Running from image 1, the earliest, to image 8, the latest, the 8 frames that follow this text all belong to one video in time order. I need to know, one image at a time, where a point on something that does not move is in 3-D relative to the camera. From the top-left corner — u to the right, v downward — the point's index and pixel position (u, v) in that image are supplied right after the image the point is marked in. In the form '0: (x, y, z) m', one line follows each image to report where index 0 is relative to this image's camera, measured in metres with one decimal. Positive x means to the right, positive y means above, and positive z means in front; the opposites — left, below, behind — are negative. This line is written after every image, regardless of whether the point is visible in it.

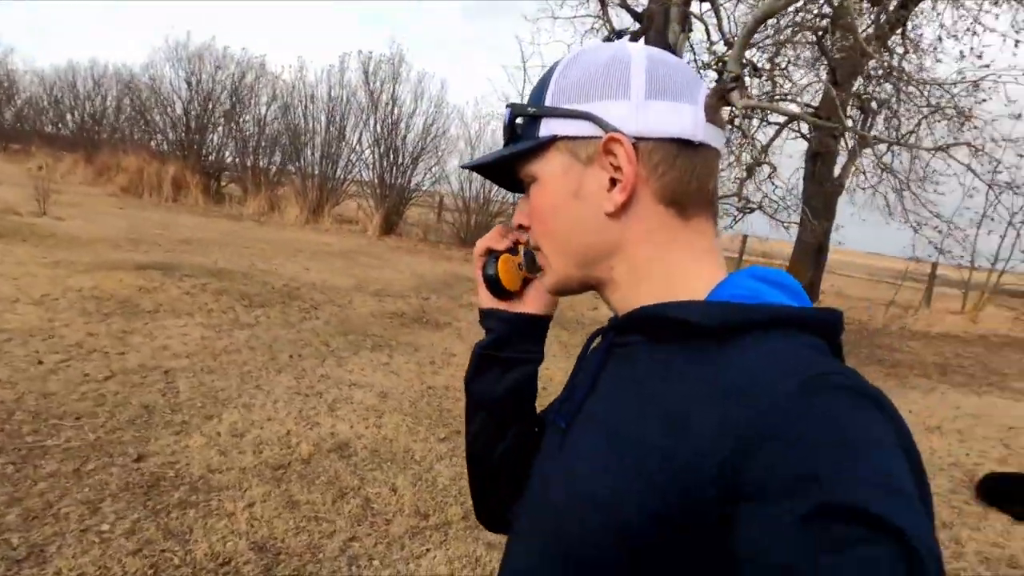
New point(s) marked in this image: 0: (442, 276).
0: (-2.0, +0.4, +15.4) m
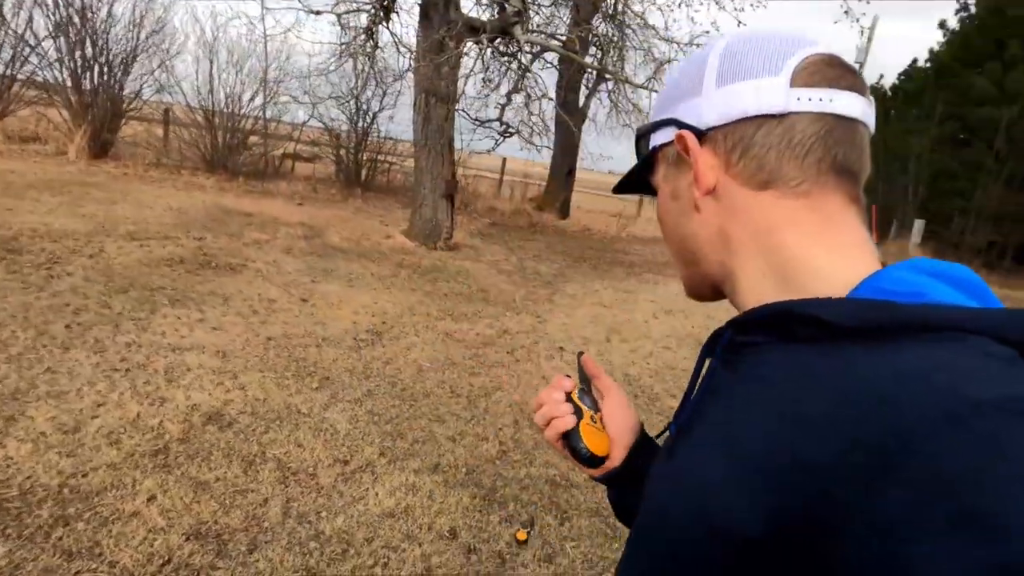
0: (-7.7, +2.0, +13.3) m
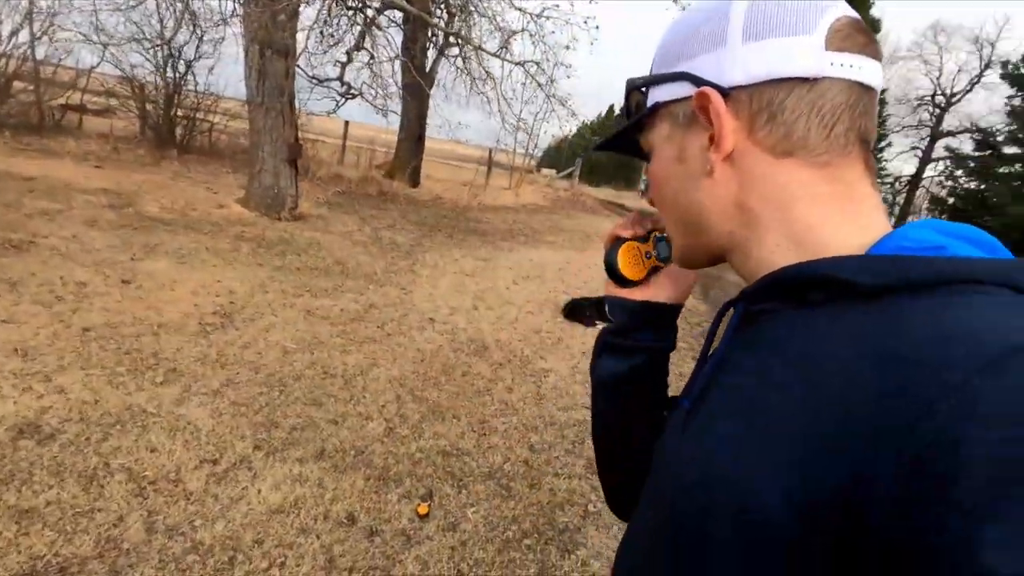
0: (-10.8, +2.3, +10.4) m
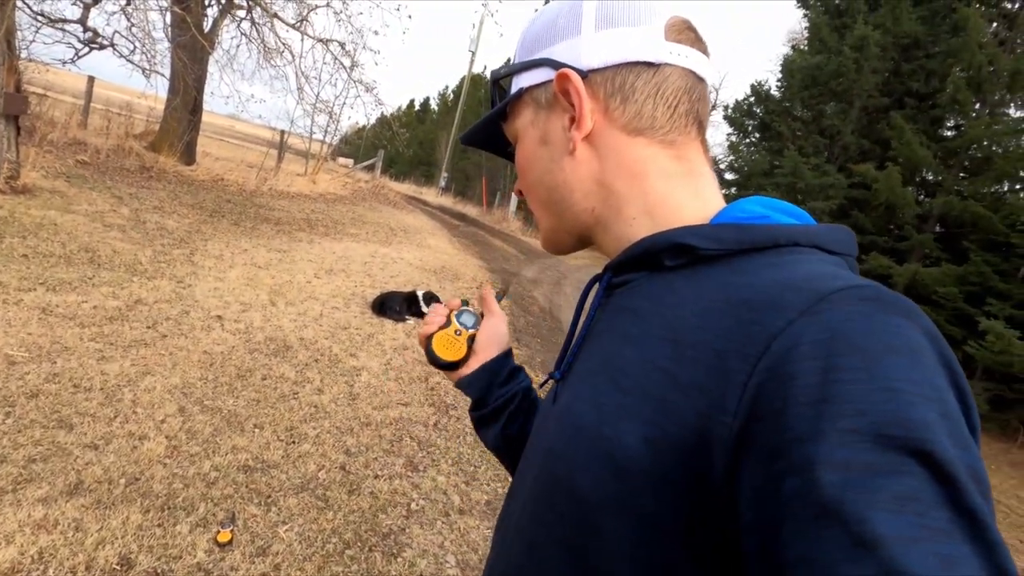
0: (-13.6, +2.4, +5.7) m
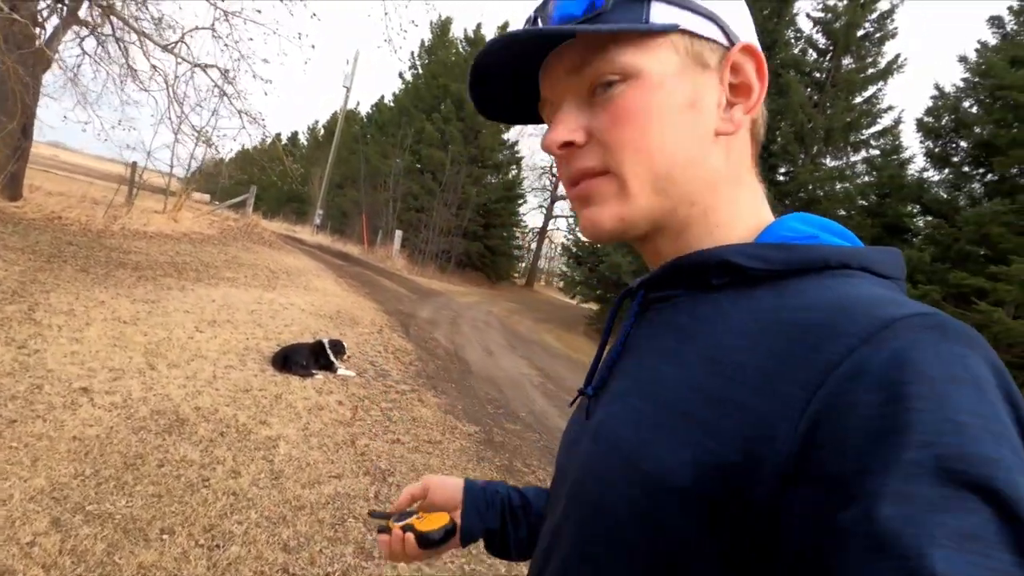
0: (-13.9, +1.5, +2.3) m
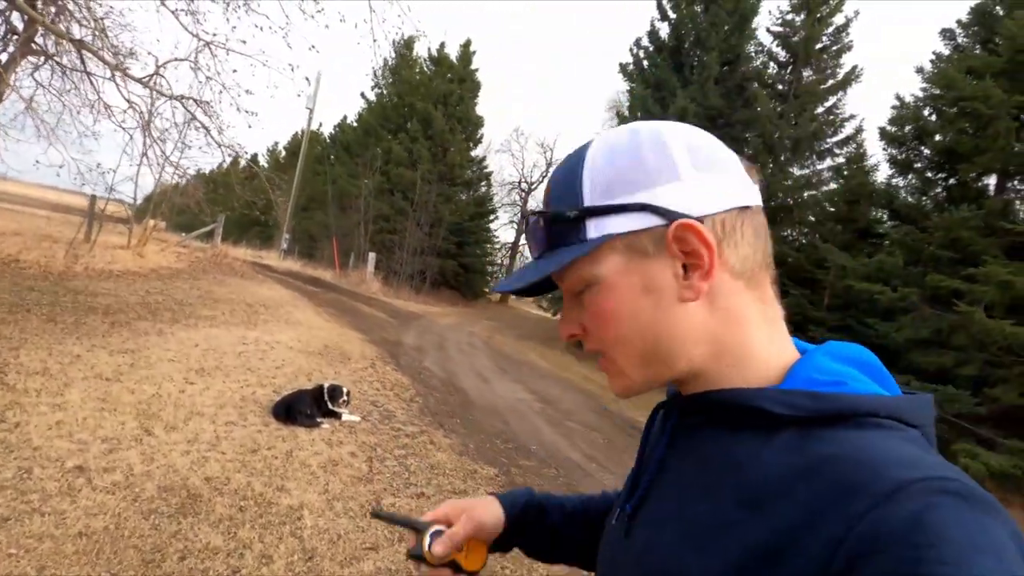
0: (-13.4, +0.5, +1.2) m
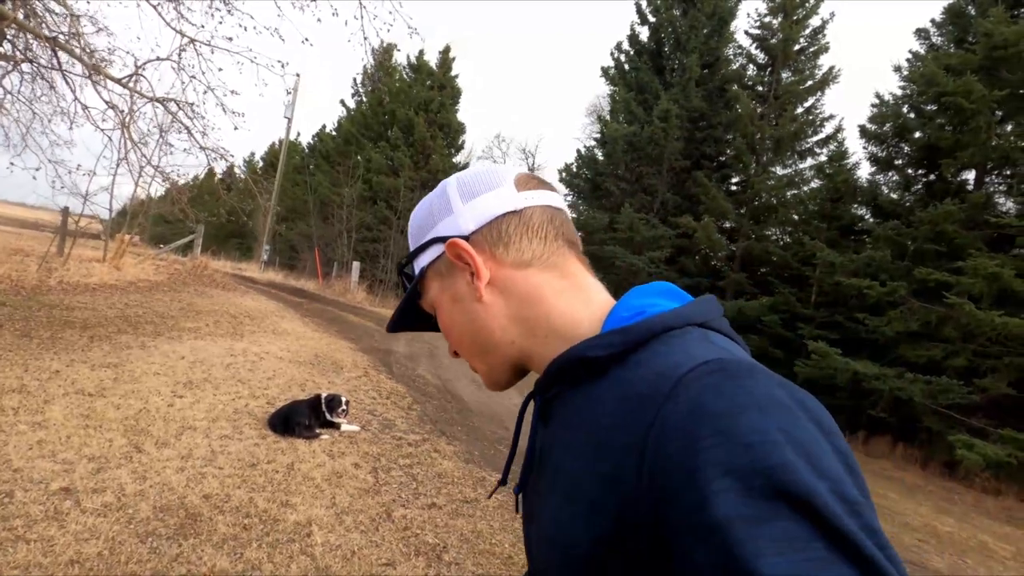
0: (-13.1, +0.3, +0.5) m
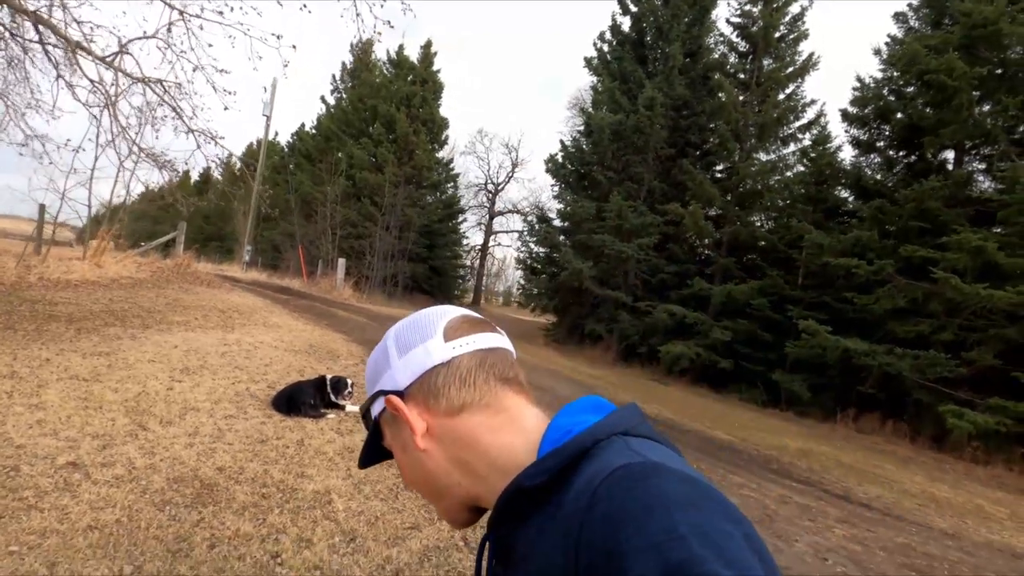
0: (-12.8, +0.4, +0.1) m
